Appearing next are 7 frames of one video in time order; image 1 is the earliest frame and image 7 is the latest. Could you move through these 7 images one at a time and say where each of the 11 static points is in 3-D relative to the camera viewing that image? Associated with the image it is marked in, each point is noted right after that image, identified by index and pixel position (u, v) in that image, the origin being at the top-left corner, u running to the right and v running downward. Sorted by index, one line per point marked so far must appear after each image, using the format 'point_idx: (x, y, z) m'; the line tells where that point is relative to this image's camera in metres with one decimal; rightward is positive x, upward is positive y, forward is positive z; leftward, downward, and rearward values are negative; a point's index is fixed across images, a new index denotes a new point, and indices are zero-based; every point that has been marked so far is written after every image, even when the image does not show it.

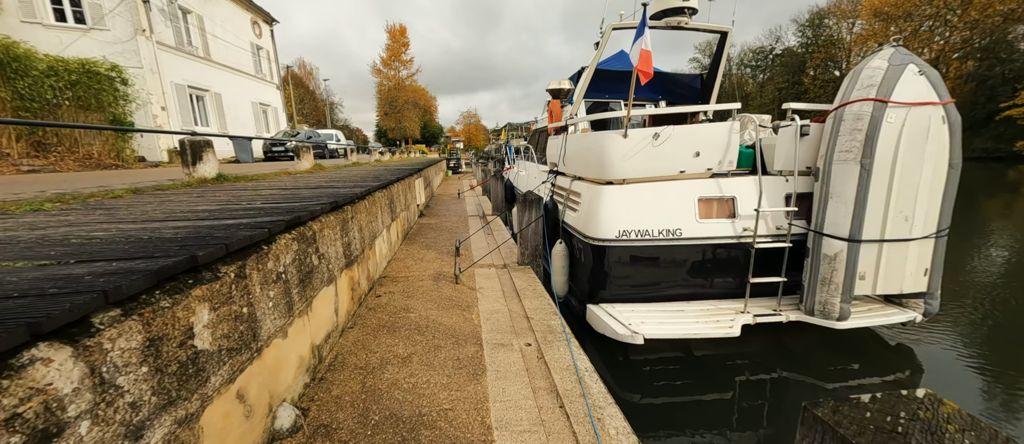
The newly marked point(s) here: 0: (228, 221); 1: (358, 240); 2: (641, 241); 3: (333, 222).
0: (-1.5, 0.0, +2.1) m
1: (-1.4, -0.2, +3.5) m
2: (+1.2, -0.2, +3.8) m
3: (-1.3, 0.0, +2.9) m
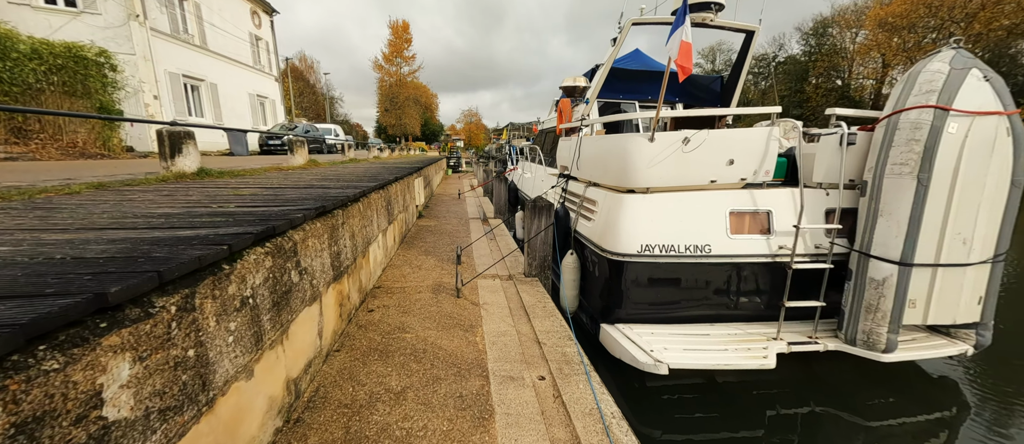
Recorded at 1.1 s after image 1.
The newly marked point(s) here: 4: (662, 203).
0: (-1.4, 0.0, +1.7) m
1: (-1.3, -0.2, +3.1) m
2: (+1.3, -0.3, +3.4) m
3: (-1.2, -0.1, +2.5) m
4: (+1.3, +0.2, +3.4) m
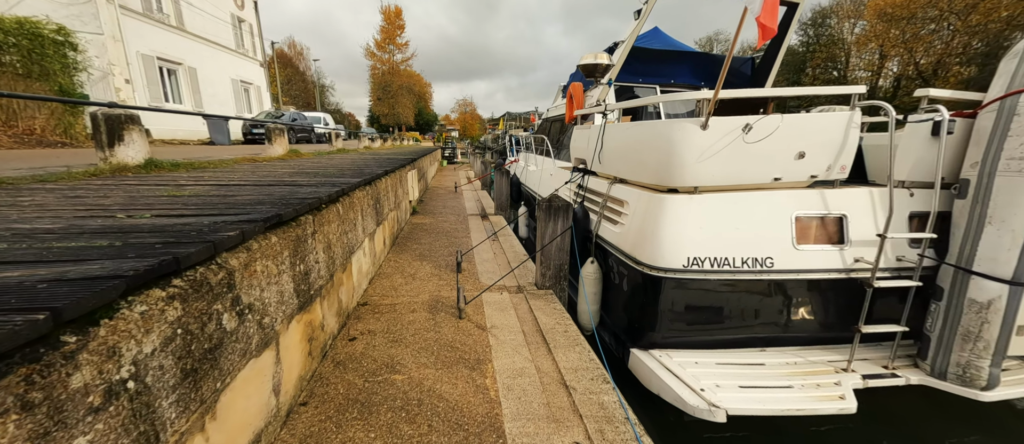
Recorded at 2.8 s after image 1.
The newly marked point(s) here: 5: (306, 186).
0: (-1.2, -0.1, +1.0) m
1: (-1.2, -0.3, +2.5) m
2: (+1.4, -0.4, +2.8) m
3: (-1.1, -0.1, +1.9) m
4: (+1.4, +0.1, +2.7) m
5: (-1.5, +0.3, +2.9) m
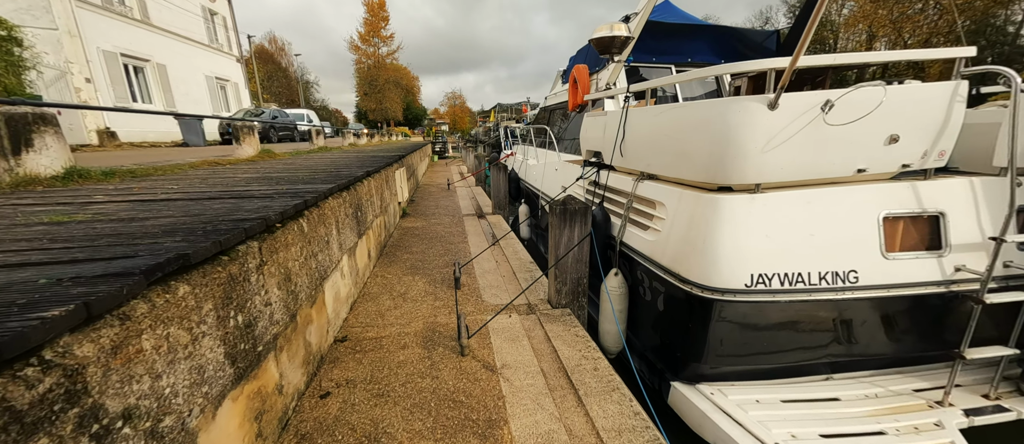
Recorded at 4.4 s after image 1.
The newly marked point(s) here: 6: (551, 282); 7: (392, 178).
0: (-1.1, -0.3, +0.4) m
1: (-1.1, -0.4, +1.8) m
2: (+1.5, -0.4, +2.2) m
3: (-1.0, -0.2, +1.2) m
4: (+1.4, +0.1, +2.2) m
5: (-1.4, +0.1, +2.3) m
6: (+0.3, -0.5, +3.1) m
7: (-1.7, +0.6, +5.5) m
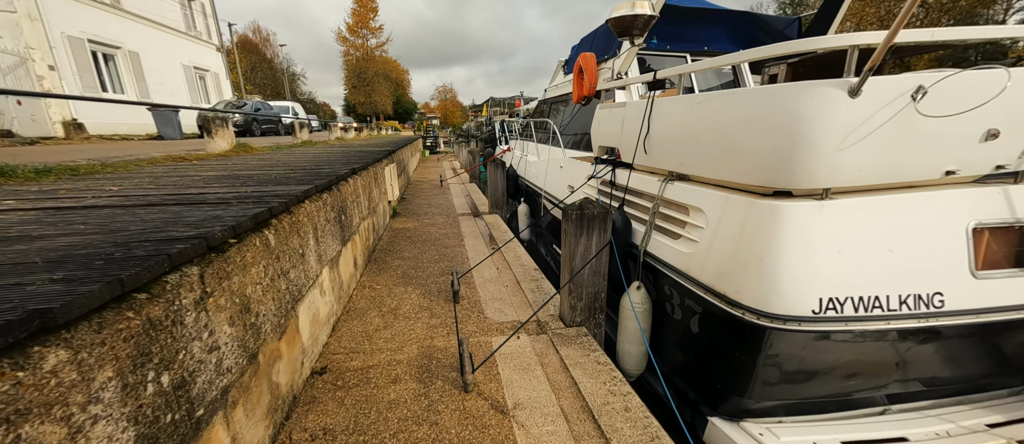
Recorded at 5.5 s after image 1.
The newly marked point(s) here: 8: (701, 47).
0: (-1.0, -0.3, -0.1) m
1: (-1.0, -0.4, +1.4) m
2: (+1.6, -0.4, +1.8) m
3: (-0.9, -0.3, +0.8) m
4: (+1.5, 0.0, +1.8) m
5: (-1.4, +0.1, +1.8) m
6: (+0.4, -0.5, +2.8) m
7: (-1.7, +0.6, +5.1) m
8: (+2.1, +2.0, +4.5) m
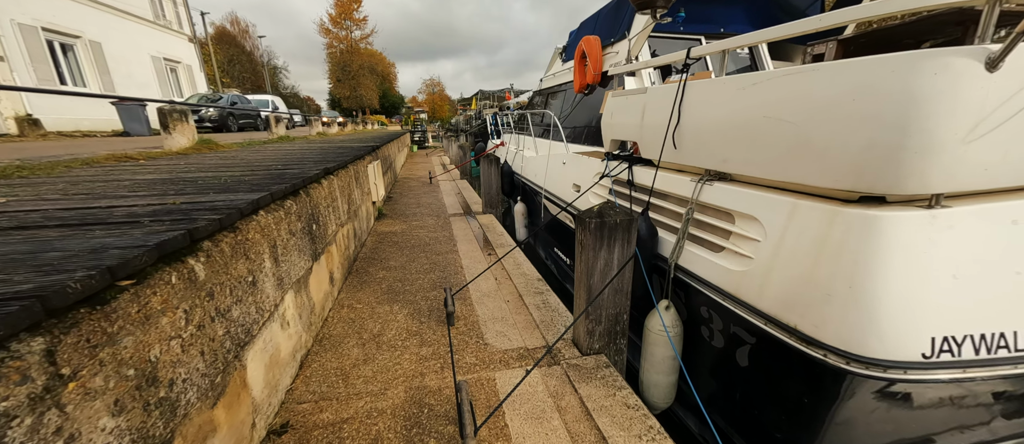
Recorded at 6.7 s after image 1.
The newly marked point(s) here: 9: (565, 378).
0: (-0.9, -0.5, -0.5) m
1: (-0.9, -0.5, +0.9) m
2: (+1.6, -0.5, +1.4) m
3: (-0.8, -0.4, +0.3) m
4: (+1.6, 0.0, +1.4) m
5: (-1.3, 0.0, +1.3) m
6: (+0.4, -0.6, +2.3) m
7: (-1.7, +0.6, +4.6) m
8: (+2.1, +2.0, +4.1) m
9: (+0.3, -0.8, +2.1) m
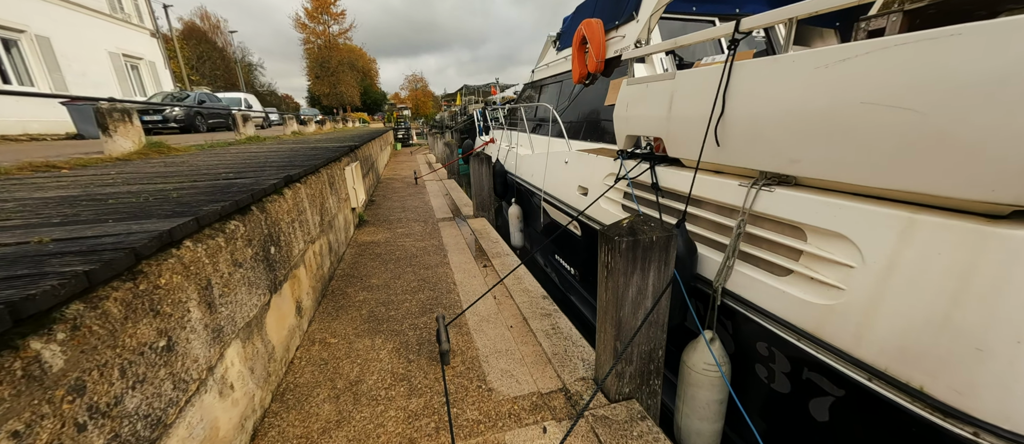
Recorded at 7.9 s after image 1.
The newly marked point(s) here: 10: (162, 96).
0: (-0.8, -0.6, -1.0) m
1: (-0.8, -0.7, +0.5) m
2: (+1.7, -0.6, +1.0) m
3: (-0.7, -0.5, -0.1) m
4: (+1.6, -0.1, +0.9) m
5: (-1.2, -0.1, +0.8) m
6: (+0.4, -0.6, +1.9) m
7: (-1.8, +0.4, +4.1) m
8: (+2.0, +1.9, +3.7) m
9: (+0.3, -0.9, +1.7) m
10: (-10.5, +3.8, +12.1) m
